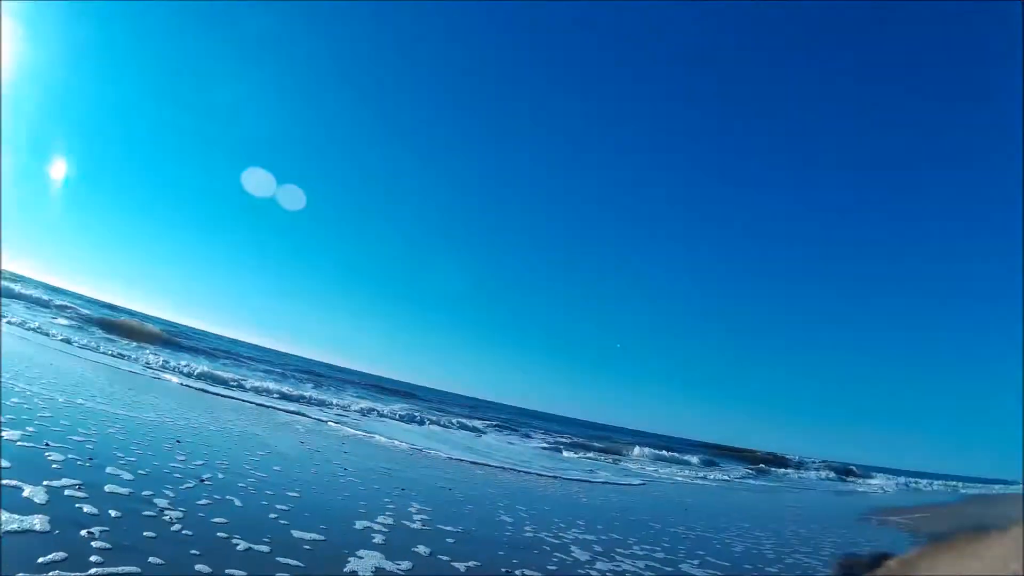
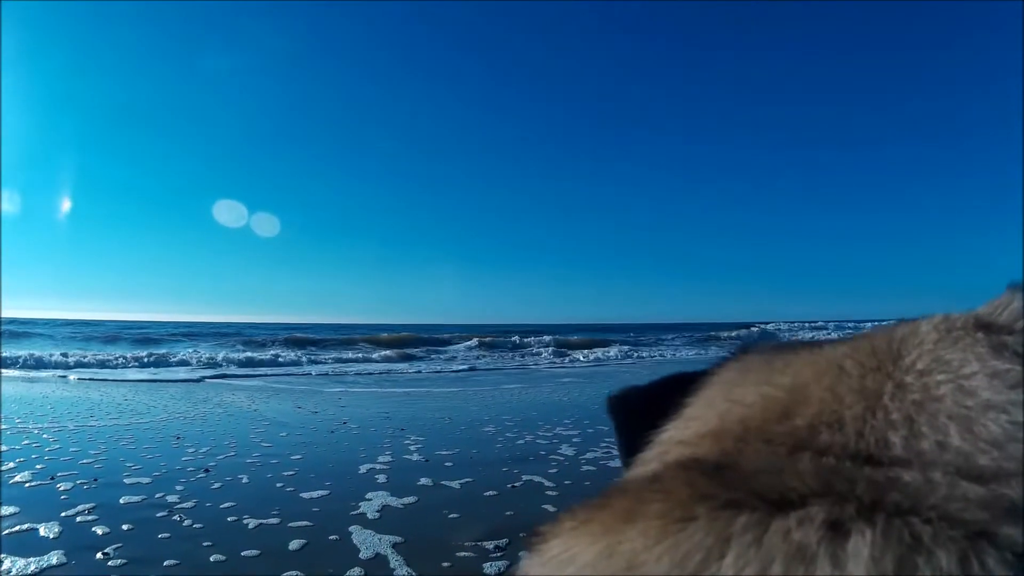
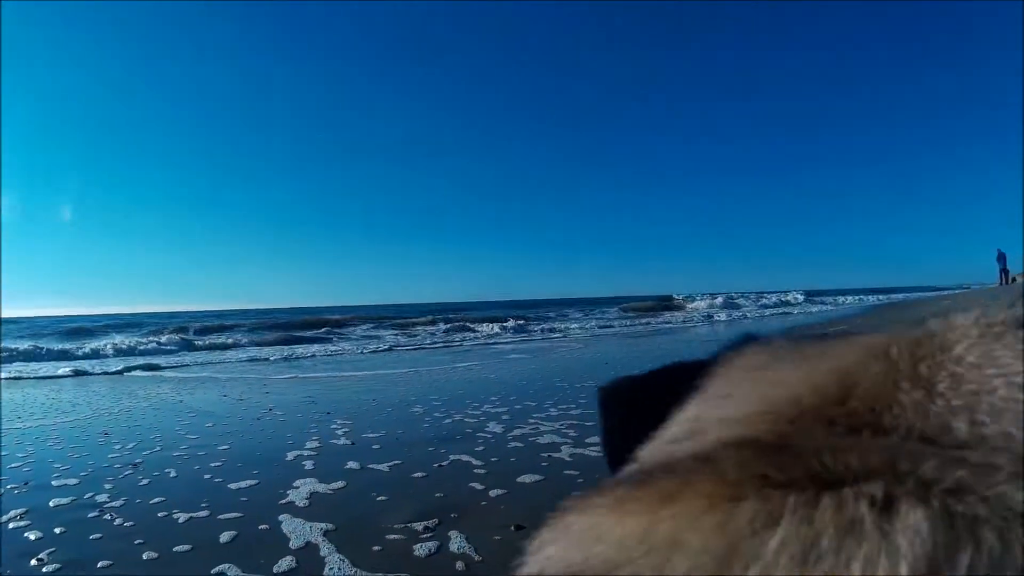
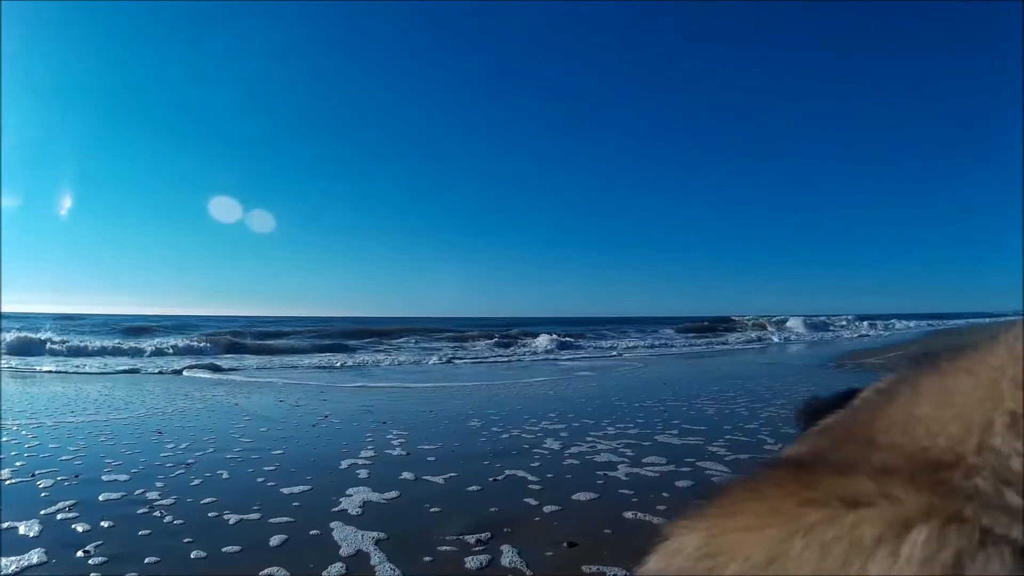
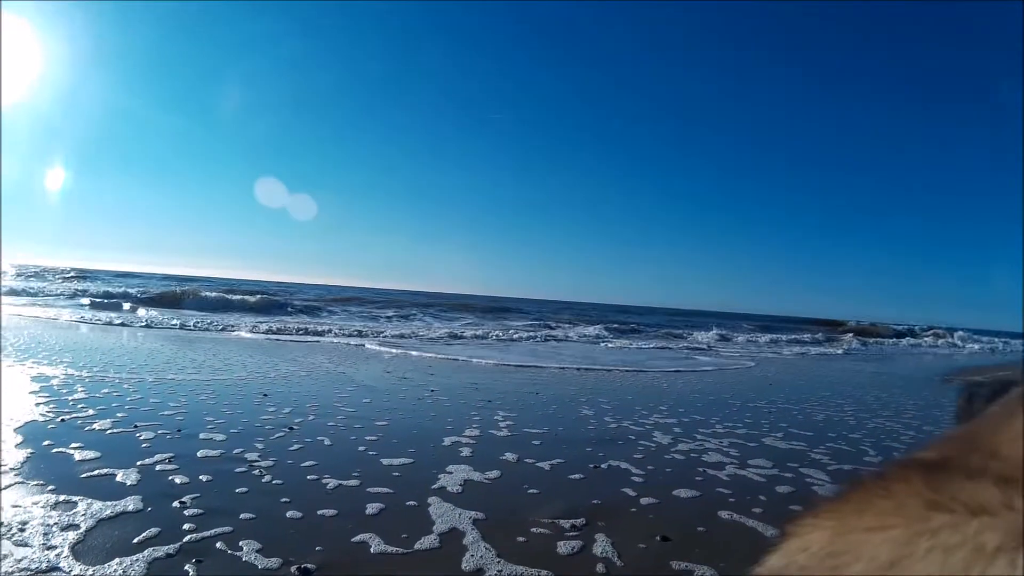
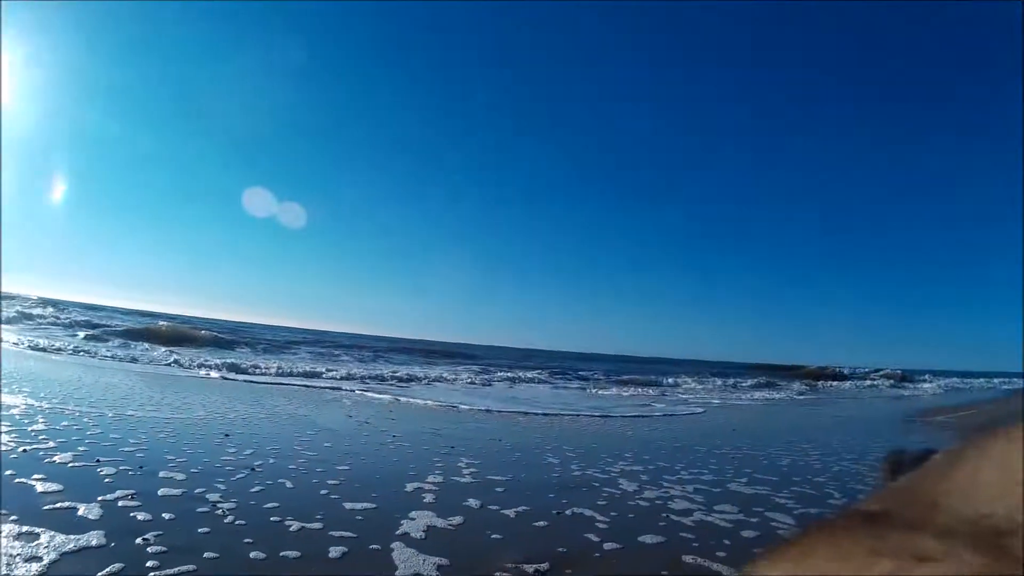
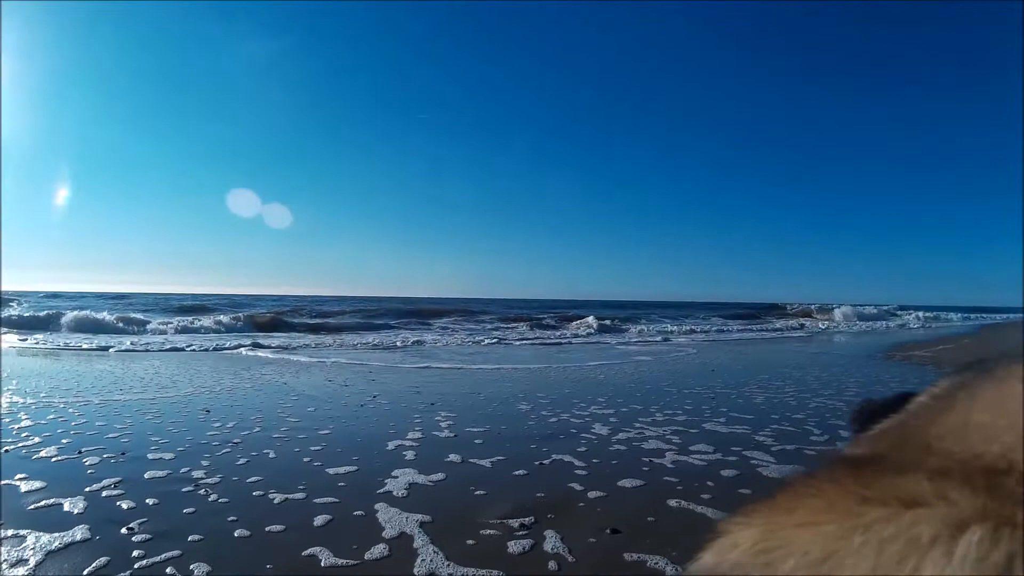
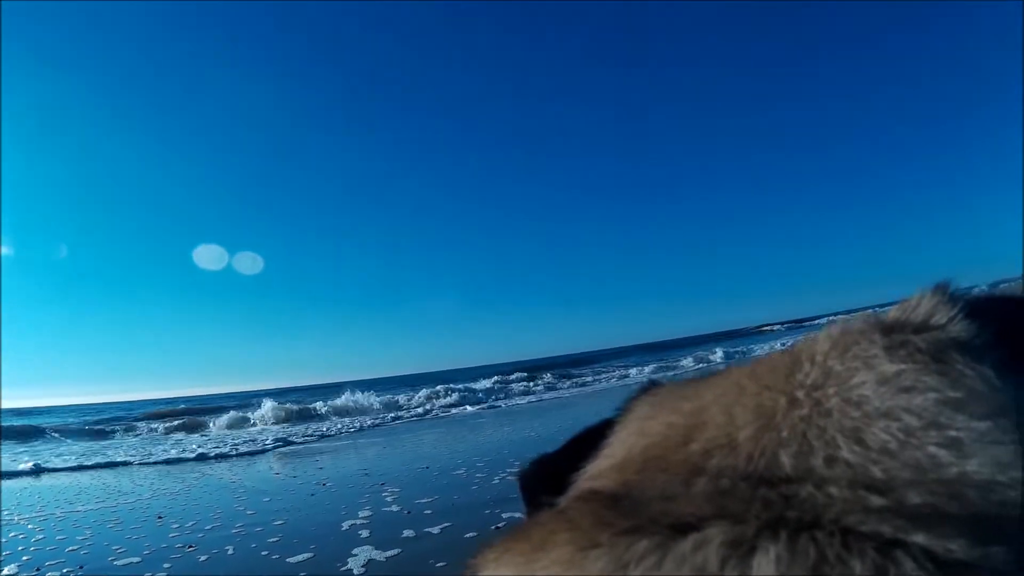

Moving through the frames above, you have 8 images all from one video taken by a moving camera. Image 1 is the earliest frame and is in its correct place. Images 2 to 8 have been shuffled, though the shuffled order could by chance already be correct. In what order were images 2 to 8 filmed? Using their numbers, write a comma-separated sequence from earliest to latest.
6, 5, 7, 4, 3, 2, 8
